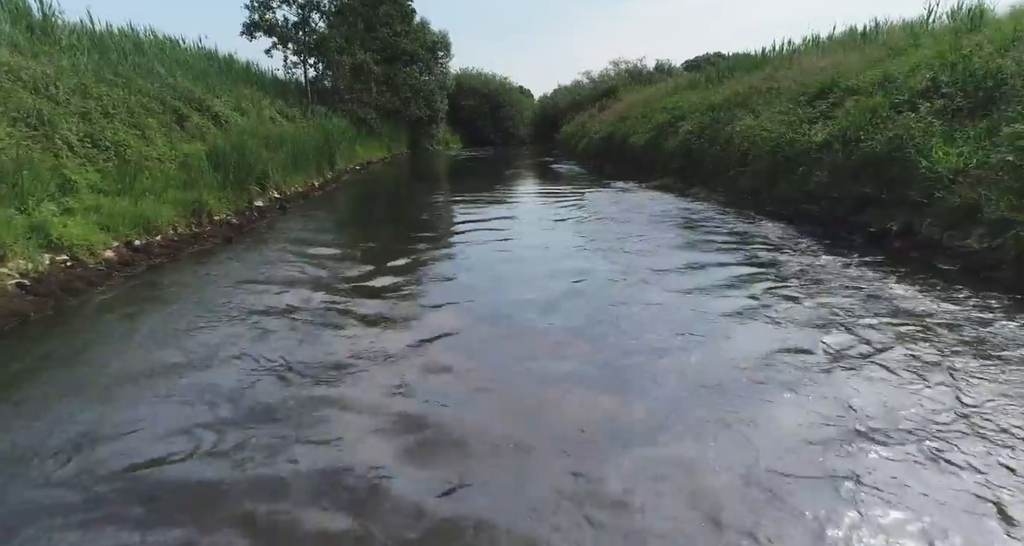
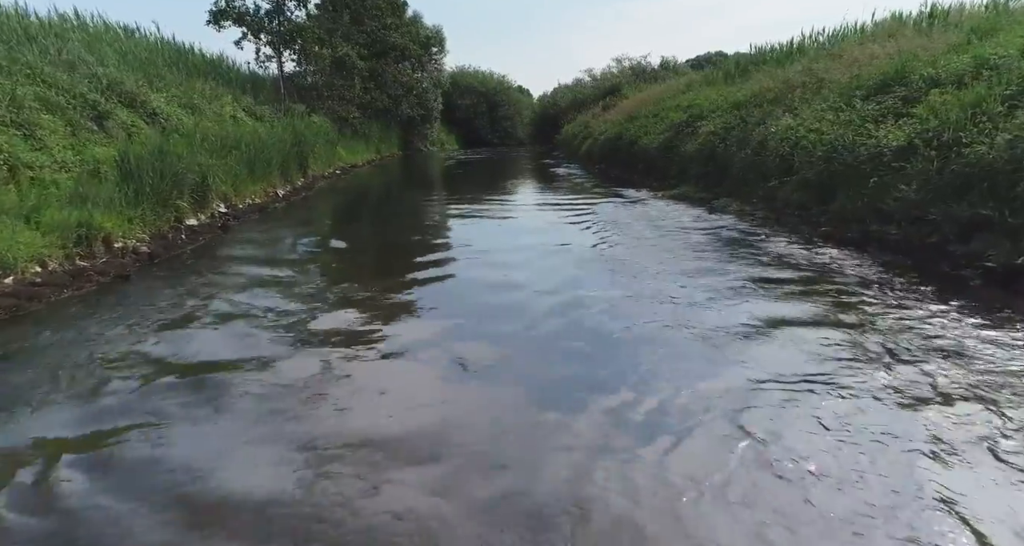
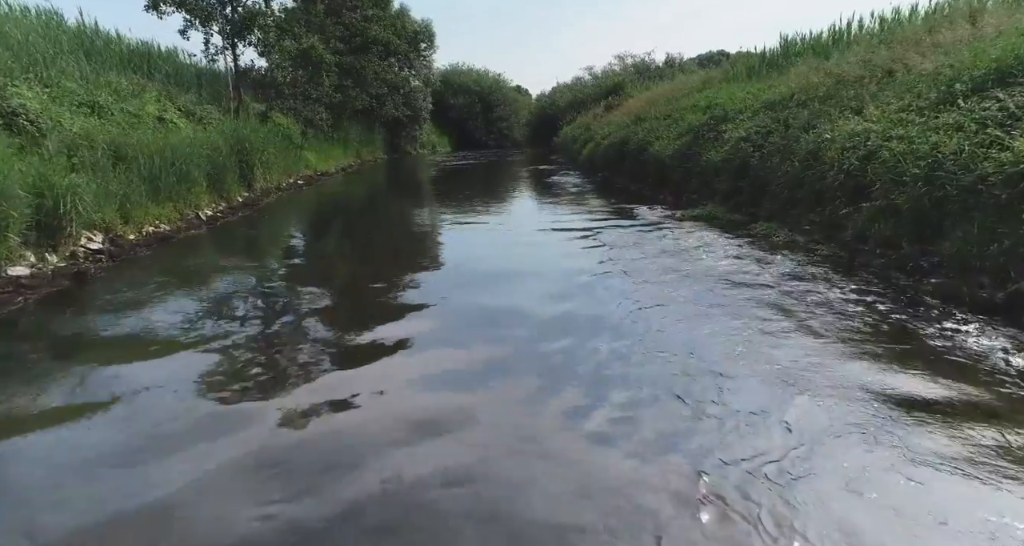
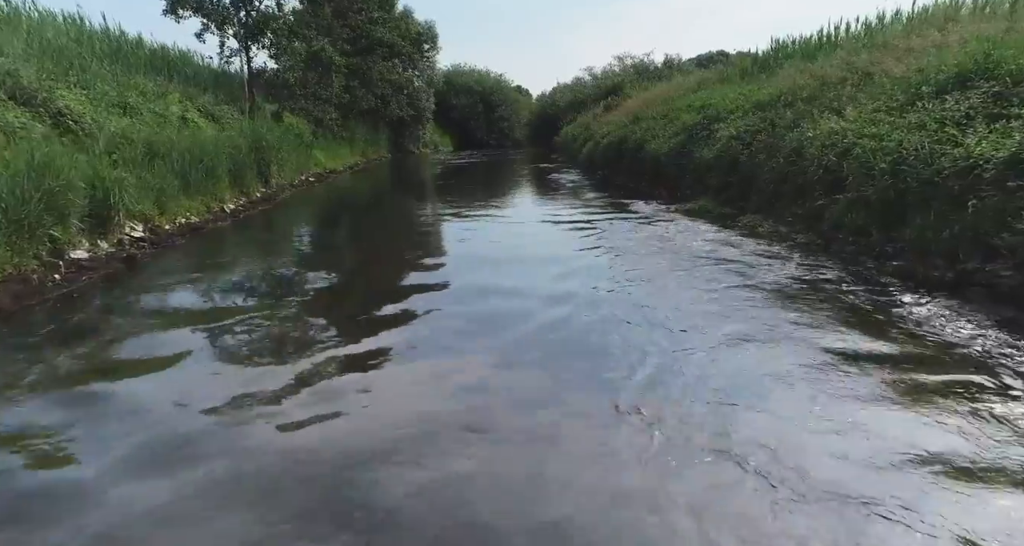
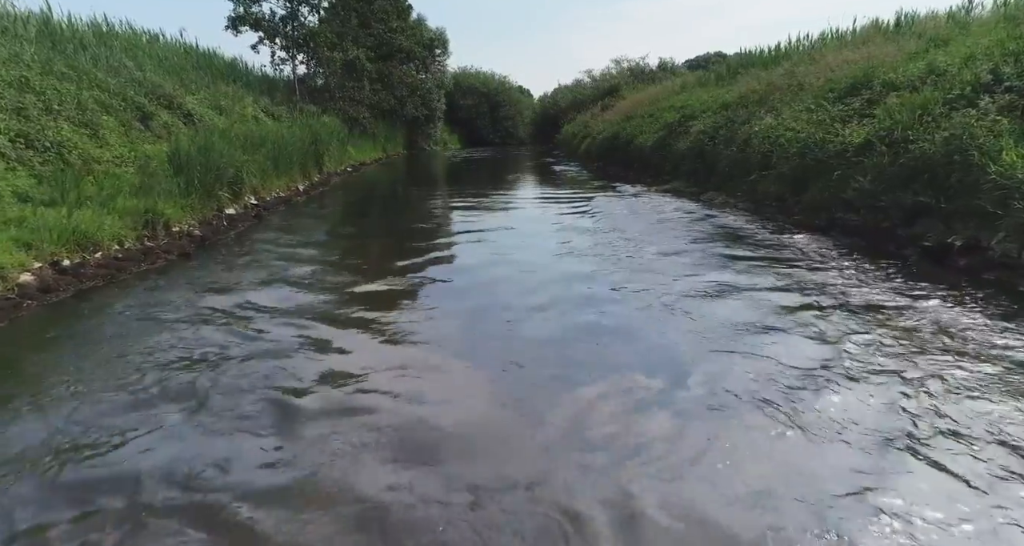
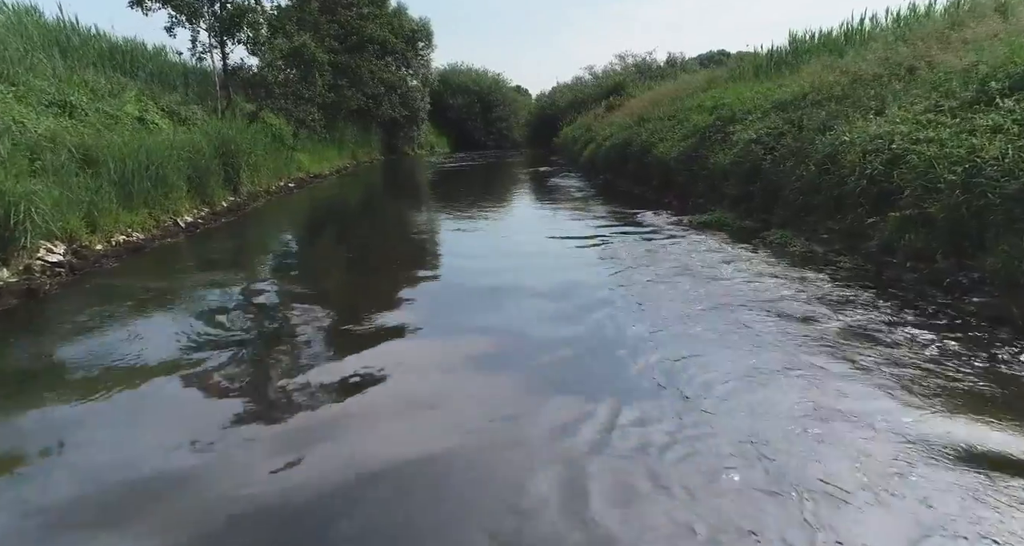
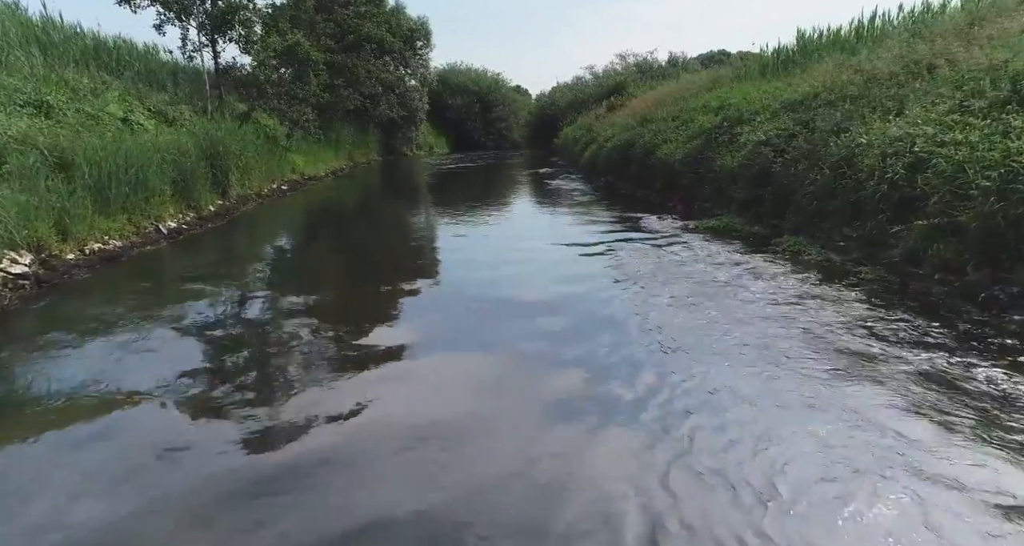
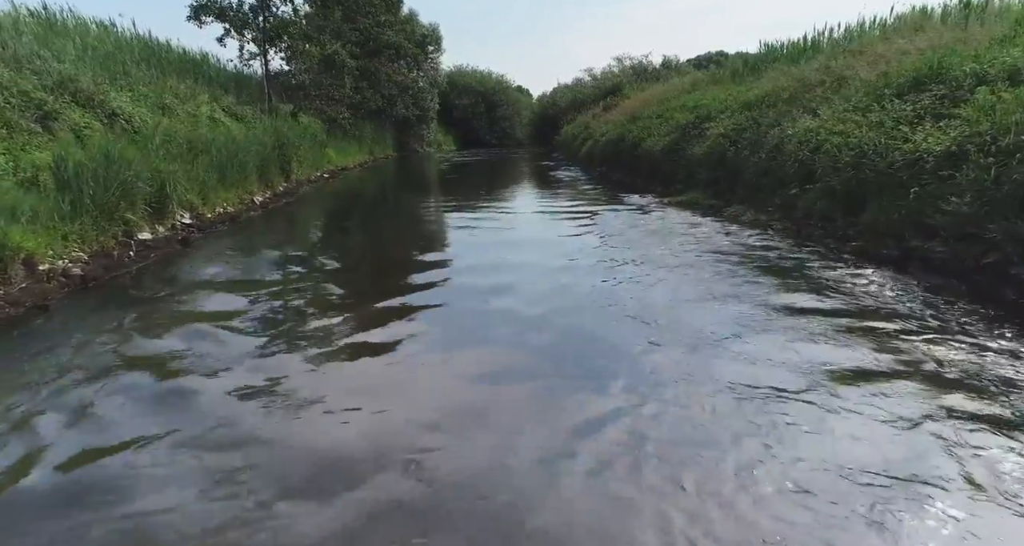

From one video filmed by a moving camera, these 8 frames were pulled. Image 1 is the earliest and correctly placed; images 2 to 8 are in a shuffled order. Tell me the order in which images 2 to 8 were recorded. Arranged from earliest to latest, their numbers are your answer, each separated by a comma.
5, 2, 8, 4, 3, 6, 7
